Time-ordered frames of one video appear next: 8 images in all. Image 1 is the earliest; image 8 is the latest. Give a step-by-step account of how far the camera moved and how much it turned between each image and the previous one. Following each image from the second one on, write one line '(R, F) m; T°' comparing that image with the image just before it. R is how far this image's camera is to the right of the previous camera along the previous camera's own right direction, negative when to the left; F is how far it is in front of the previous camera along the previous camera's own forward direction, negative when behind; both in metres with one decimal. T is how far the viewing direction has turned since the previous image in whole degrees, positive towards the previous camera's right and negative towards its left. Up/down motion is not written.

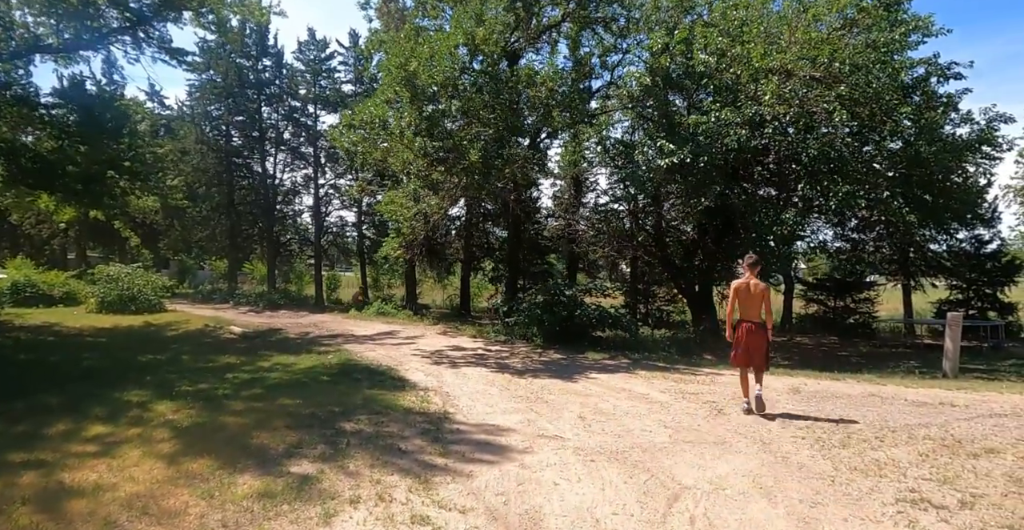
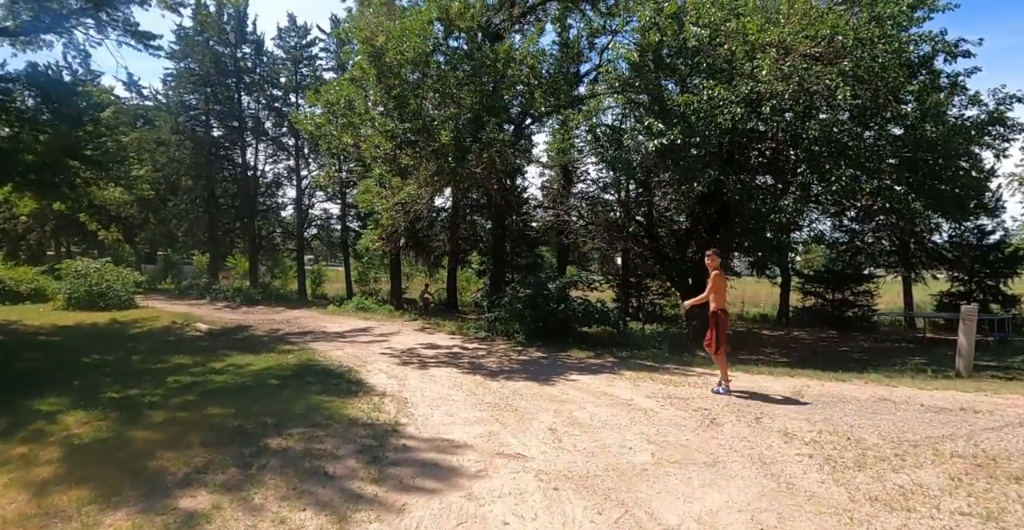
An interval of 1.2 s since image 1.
(+0.4, +0.9) m; 0°
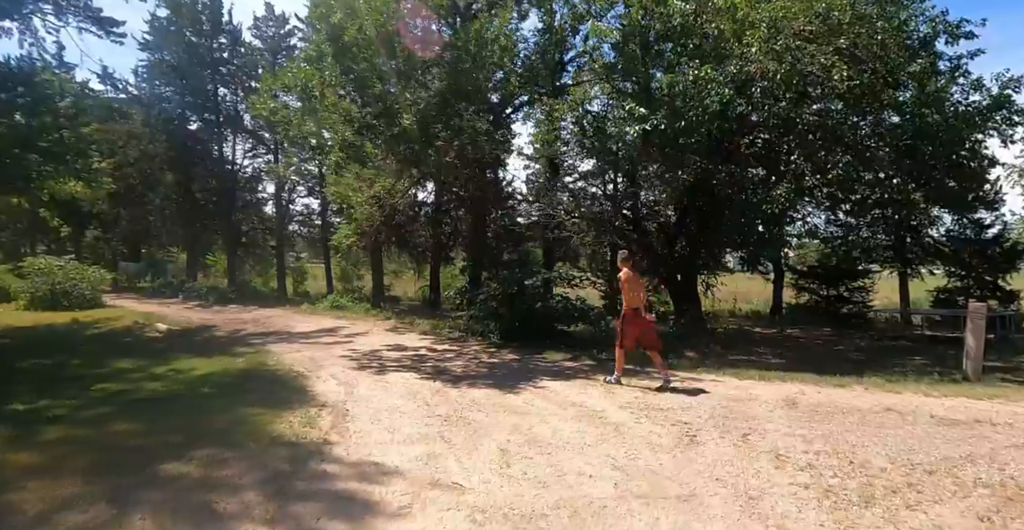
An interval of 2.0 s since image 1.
(+0.4, +0.8) m; +1°
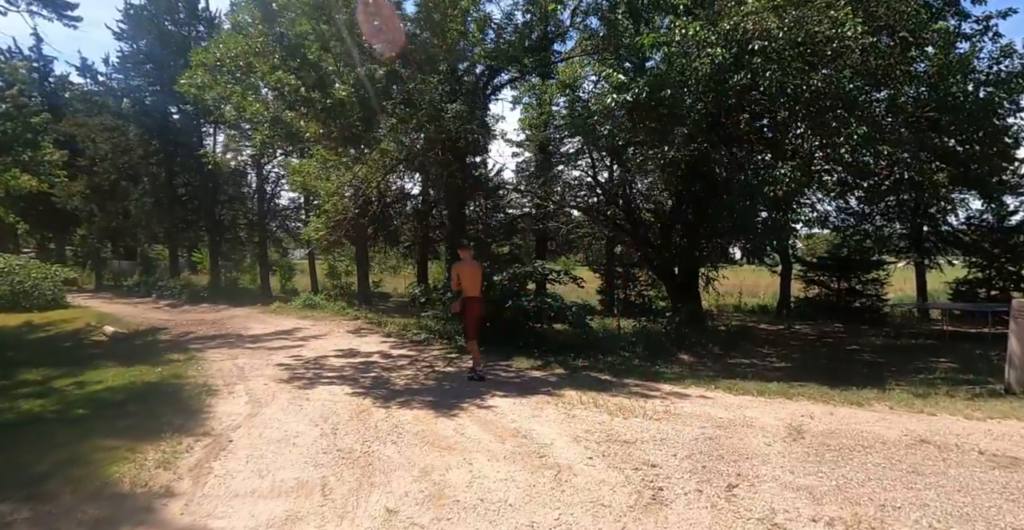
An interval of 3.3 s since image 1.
(+0.7, +1.3) m; -1°
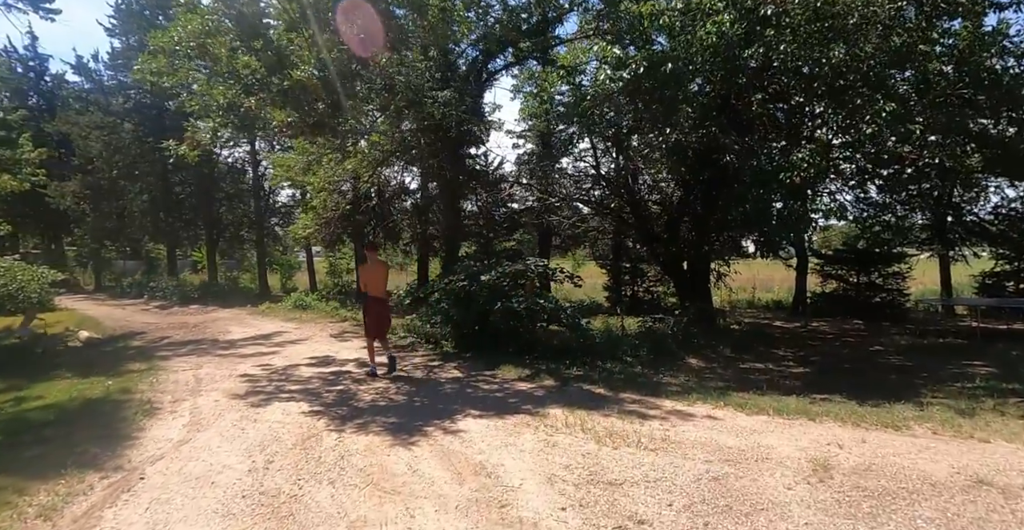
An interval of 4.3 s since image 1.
(+0.3, +0.9) m; -1°
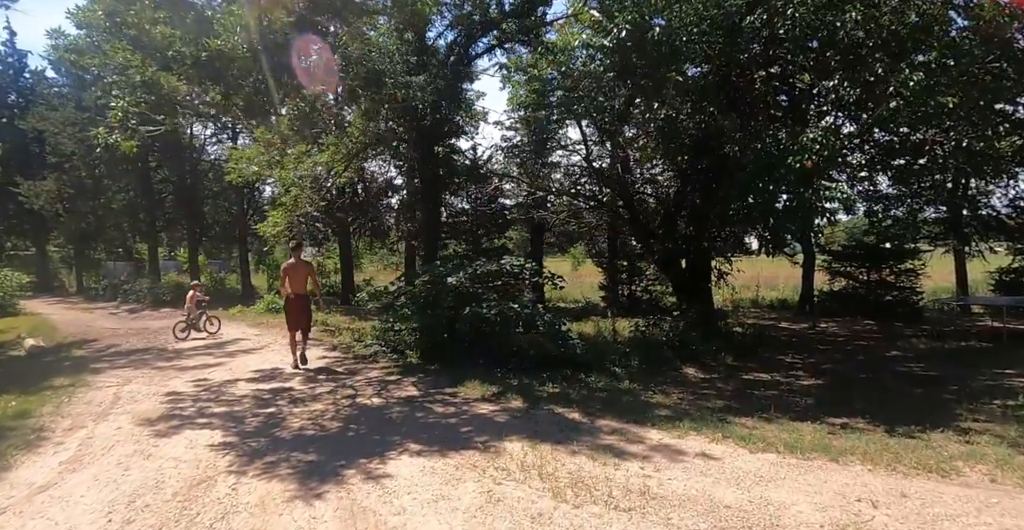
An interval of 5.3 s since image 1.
(+0.4, +1.0) m; 0°
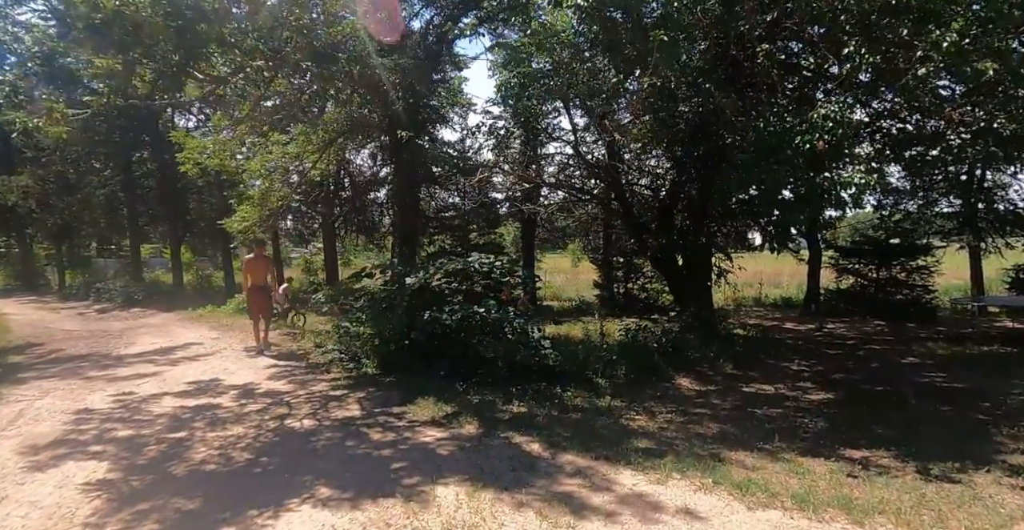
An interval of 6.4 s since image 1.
(+0.4, +0.9) m; 0°
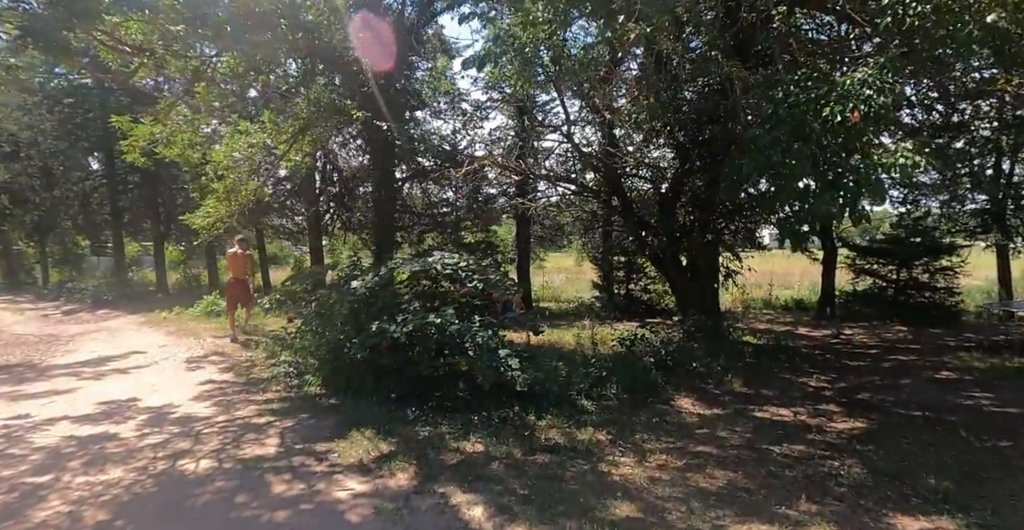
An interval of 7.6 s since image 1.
(+0.4, +1.1) m; -1°
